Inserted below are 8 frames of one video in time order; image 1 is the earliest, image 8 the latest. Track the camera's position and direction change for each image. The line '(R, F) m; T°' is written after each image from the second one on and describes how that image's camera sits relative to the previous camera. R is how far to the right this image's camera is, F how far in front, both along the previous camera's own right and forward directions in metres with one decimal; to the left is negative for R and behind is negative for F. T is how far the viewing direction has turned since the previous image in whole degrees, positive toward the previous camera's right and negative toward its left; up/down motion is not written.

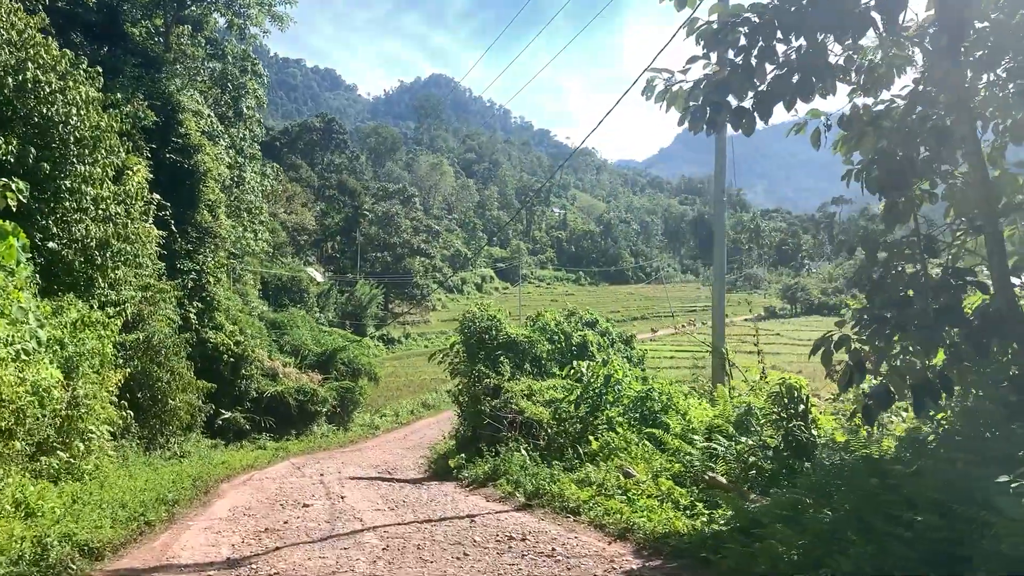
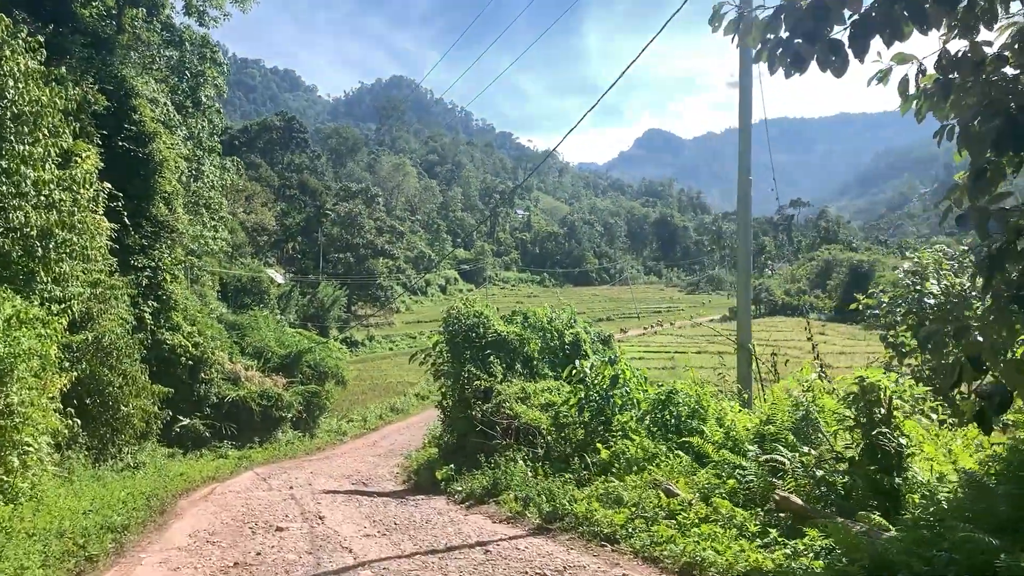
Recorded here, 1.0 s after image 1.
(-0.3, +0.9) m; +2°
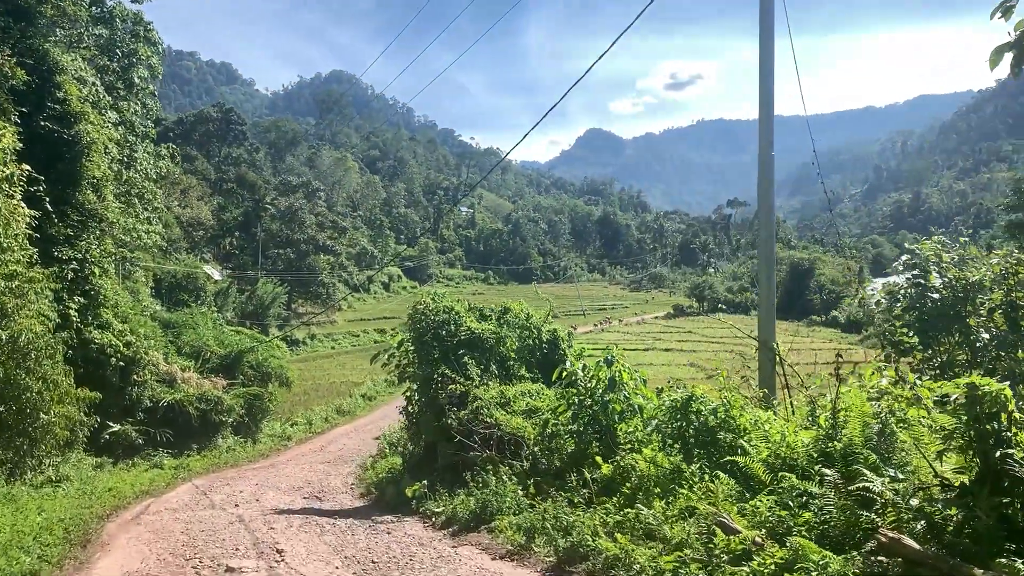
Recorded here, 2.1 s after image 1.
(-0.3, +1.0) m; +4°
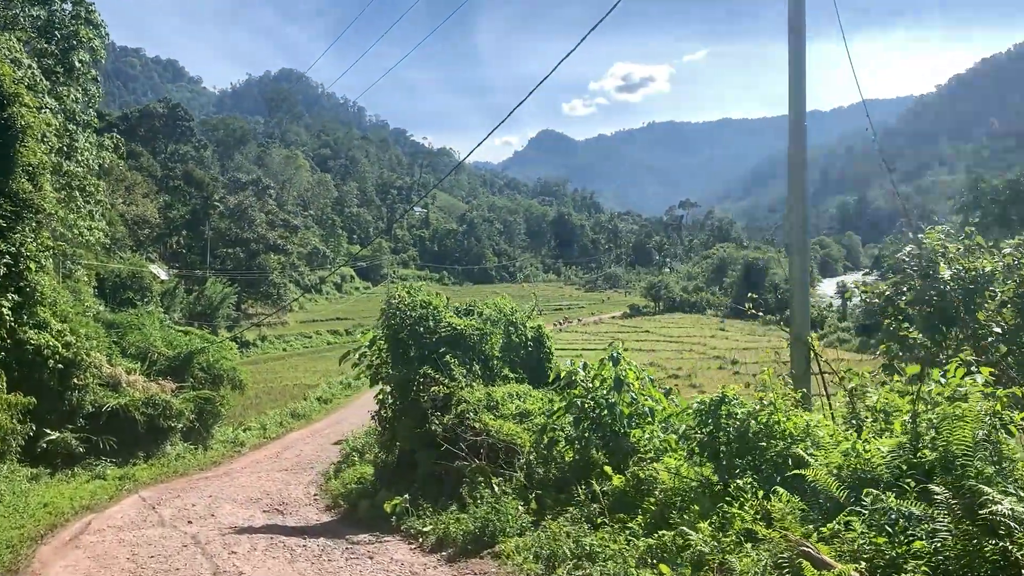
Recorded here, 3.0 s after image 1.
(-0.3, +0.8) m; +3°
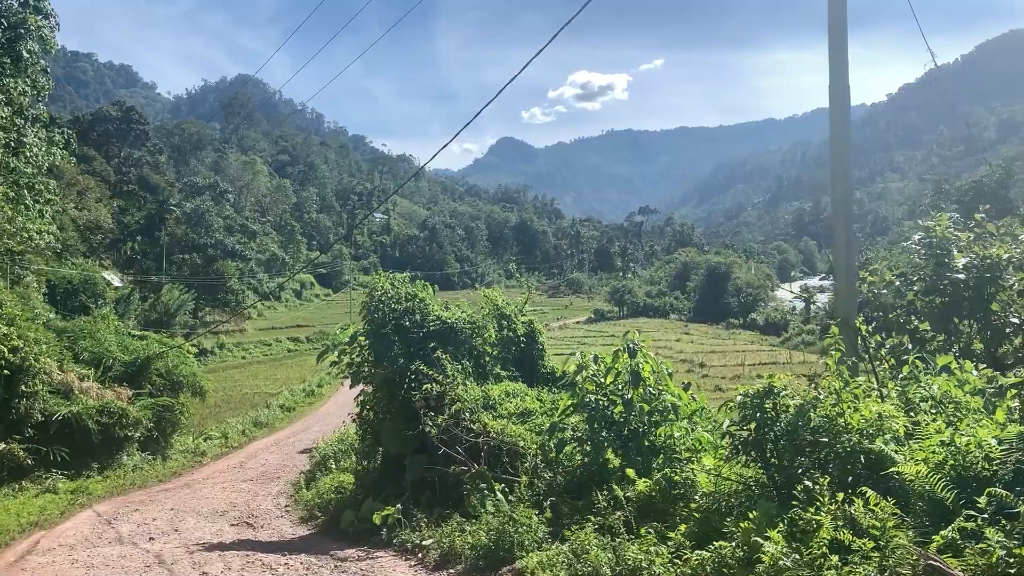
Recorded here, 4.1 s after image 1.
(-0.3, +0.6) m; +3°
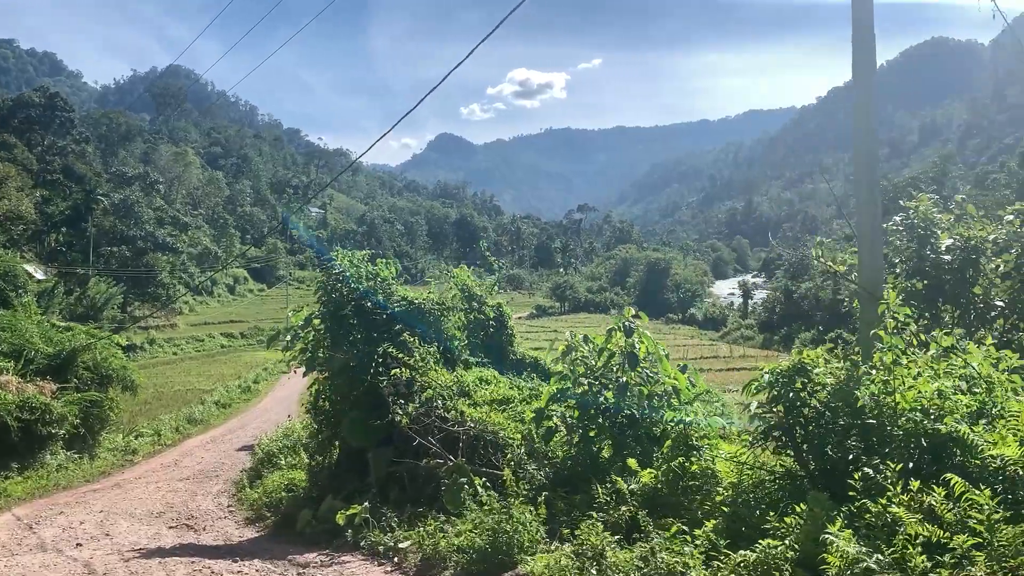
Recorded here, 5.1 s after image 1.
(-0.3, +0.6) m; +4°
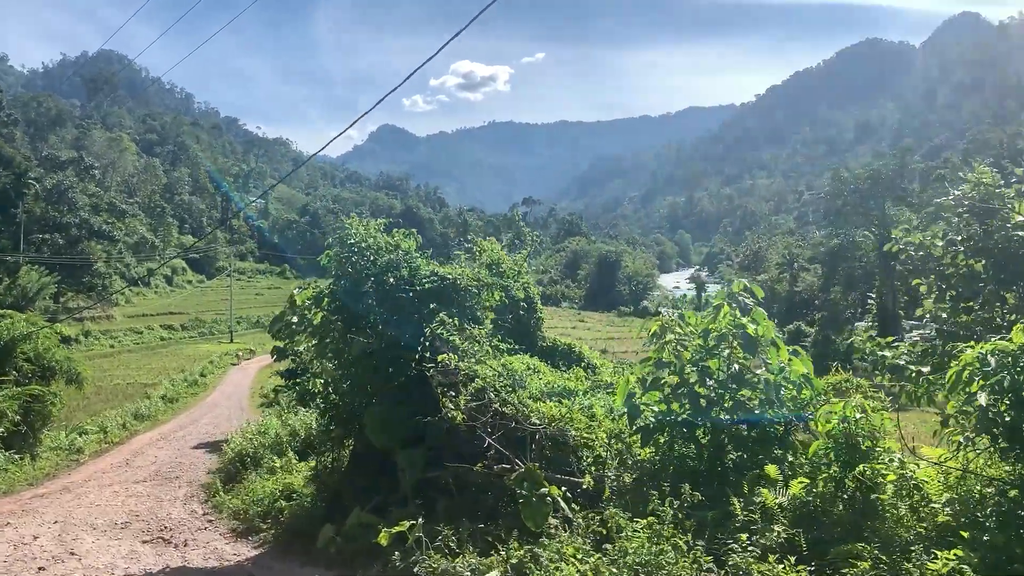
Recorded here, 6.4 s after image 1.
(-0.7, +1.0) m; +4°
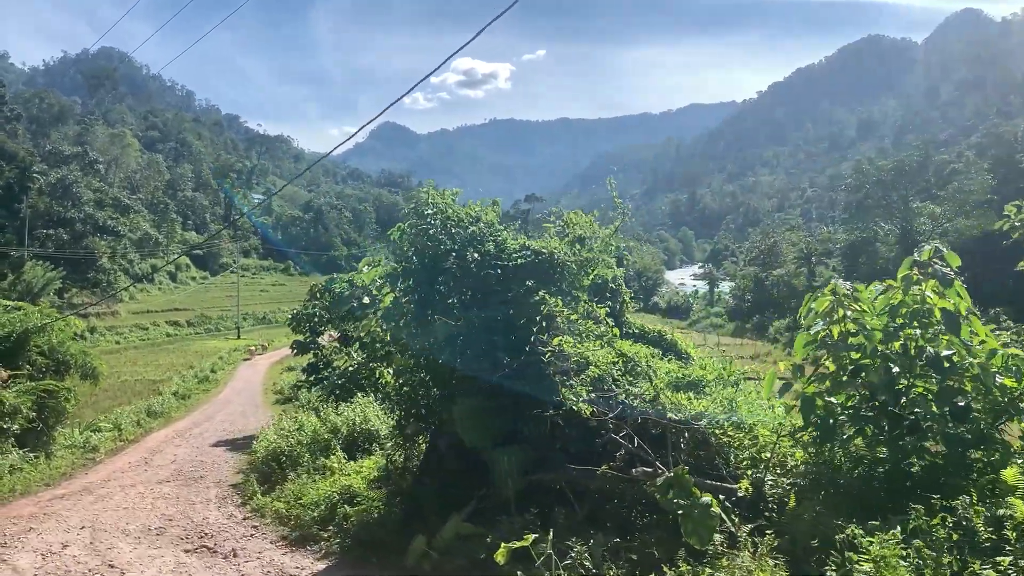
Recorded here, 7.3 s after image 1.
(-0.6, +0.7) m; 0°
